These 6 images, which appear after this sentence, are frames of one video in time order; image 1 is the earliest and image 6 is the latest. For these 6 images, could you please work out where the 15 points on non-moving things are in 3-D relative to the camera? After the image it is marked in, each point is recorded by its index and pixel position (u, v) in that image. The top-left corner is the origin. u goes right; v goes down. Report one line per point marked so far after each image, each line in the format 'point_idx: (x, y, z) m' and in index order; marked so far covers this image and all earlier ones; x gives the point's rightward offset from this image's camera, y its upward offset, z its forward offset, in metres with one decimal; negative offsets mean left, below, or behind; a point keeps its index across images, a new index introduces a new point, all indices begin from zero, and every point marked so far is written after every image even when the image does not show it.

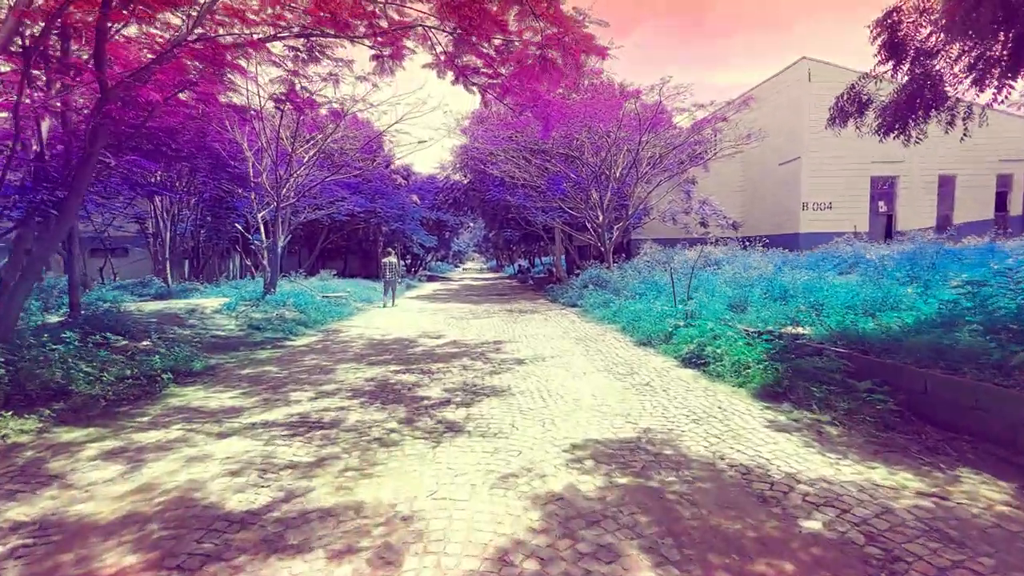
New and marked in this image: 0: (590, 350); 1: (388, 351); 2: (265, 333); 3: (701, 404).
0: (+1.3, -1.0, +8.3) m
1: (-2.2, -1.1, +8.7) m
2: (-5.0, -0.9, +10.2) m
3: (+1.9, -1.2, +5.1) m
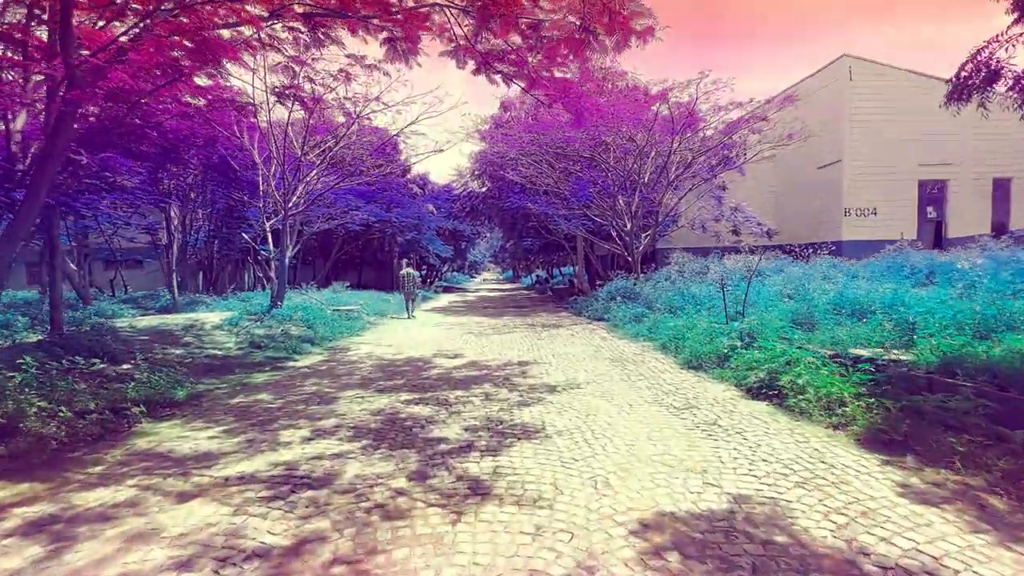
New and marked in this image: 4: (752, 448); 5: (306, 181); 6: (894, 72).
0: (+1.7, -1.2, +7.2) m
1: (-1.7, -1.3, +7.7) m
2: (-4.5, -1.2, +9.2) m
3: (+2.3, -1.3, +4.0) m
4: (+2.0, -1.3, +4.2) m
5: (-6.0, +3.1, +14.5) m
6: (+13.9, +7.9, +18.4) m
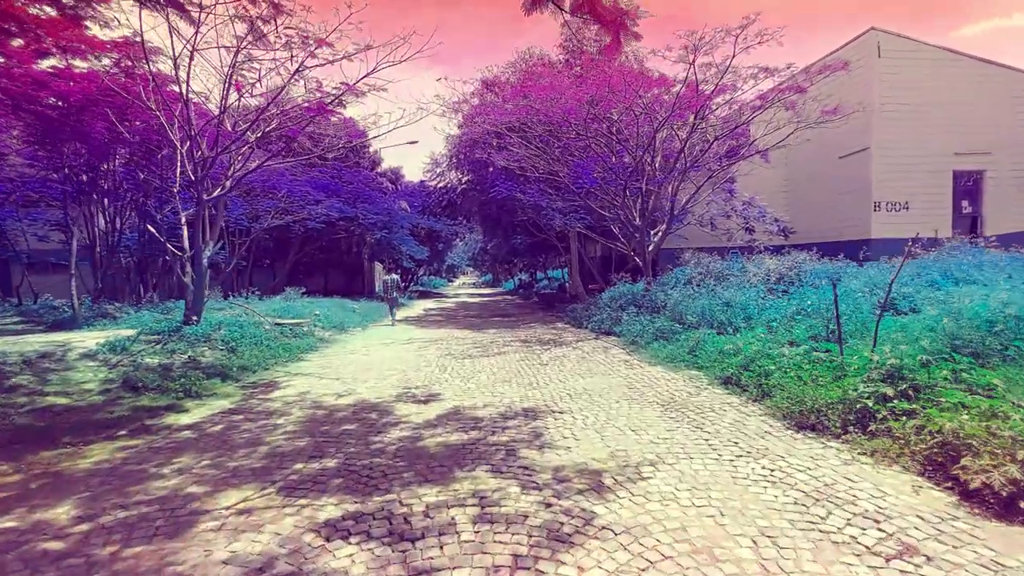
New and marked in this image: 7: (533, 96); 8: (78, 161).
0: (+1.8, -1.4, +4.4) m
1: (-1.7, -1.5, +4.7) m
2: (-4.5, -1.3, +6.2) m
3: (+2.5, -1.4, +1.2) m
4: (+2.2, -1.4, +1.4) m
5: (-6.3, +2.9, +11.4) m
6: (+13.4, +7.7, +16.2) m
7: (+0.6, +4.9, +12.7) m
8: (-12.5, +3.7, +14.4) m
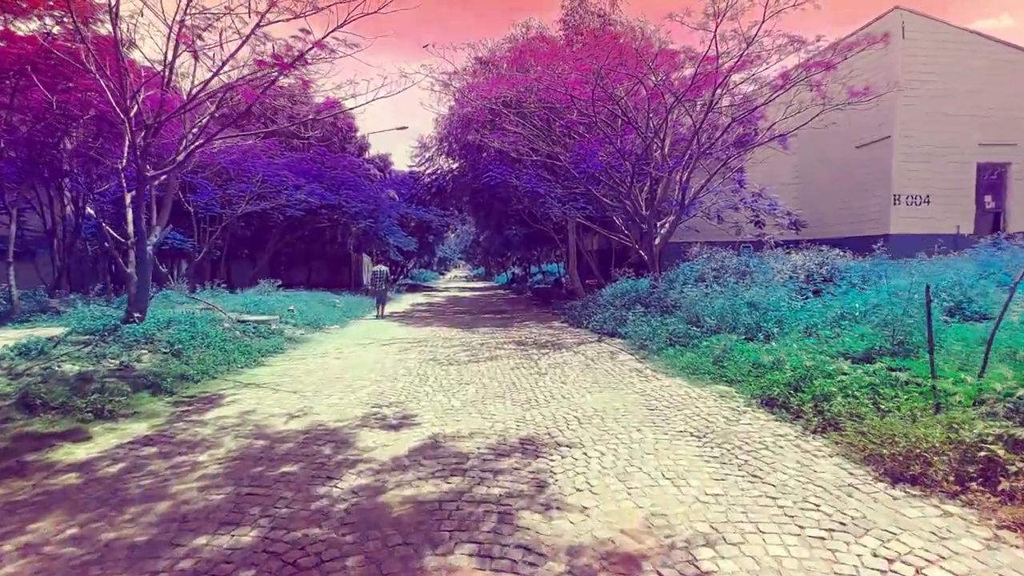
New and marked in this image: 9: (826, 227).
0: (+1.8, -1.4, +3.2) m
1: (-1.7, -1.4, +3.4) m
2: (-4.6, -1.3, +4.8) m
3: (+2.5, -1.5, 0.0) m
4: (+2.2, -1.5, +0.2) m
5: (-6.3, +3.1, +10.0) m
6: (+13.3, +7.7, +15.1) m
7: (+0.5, +5.0, +11.4) m
8: (-12.6, +3.9, +13.0) m
9: (+11.2, +2.1, +17.8) m
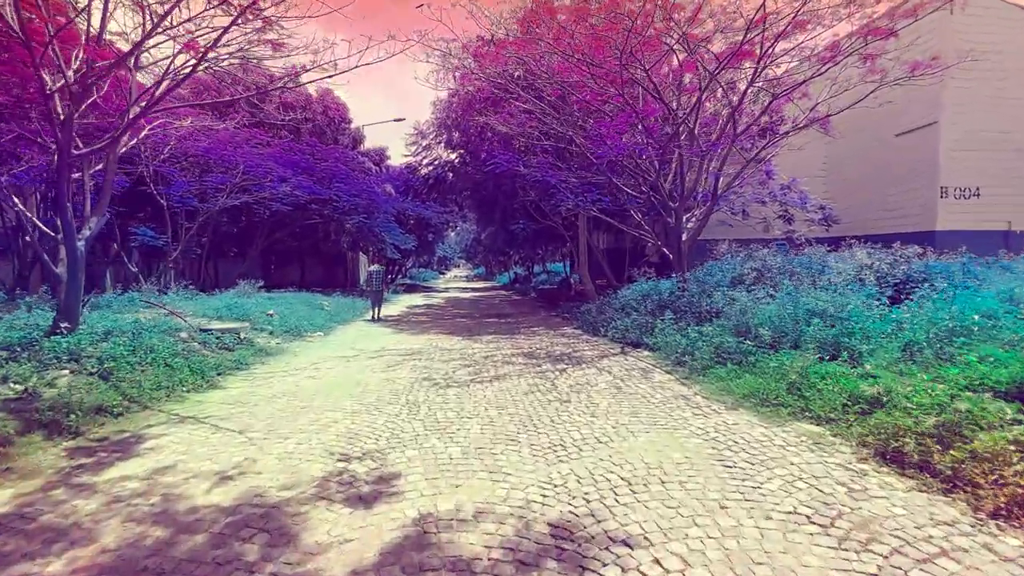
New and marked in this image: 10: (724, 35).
0: (+1.9, -1.4, +1.6) m
1: (-1.6, -1.5, +1.9) m
2: (-4.4, -1.3, +3.3) m
3: (+2.6, -1.6, -1.5) m
4: (+2.4, -1.6, -1.3) m
5: (-6.2, +3.0, +8.5) m
6: (+13.5, +7.7, +13.5) m
7: (+0.7, +5.0, +9.9) m
8: (-12.4, +3.9, +11.4) m
9: (+11.4, +2.1, +16.3) m
10: (+4.1, +4.9, +9.8) m
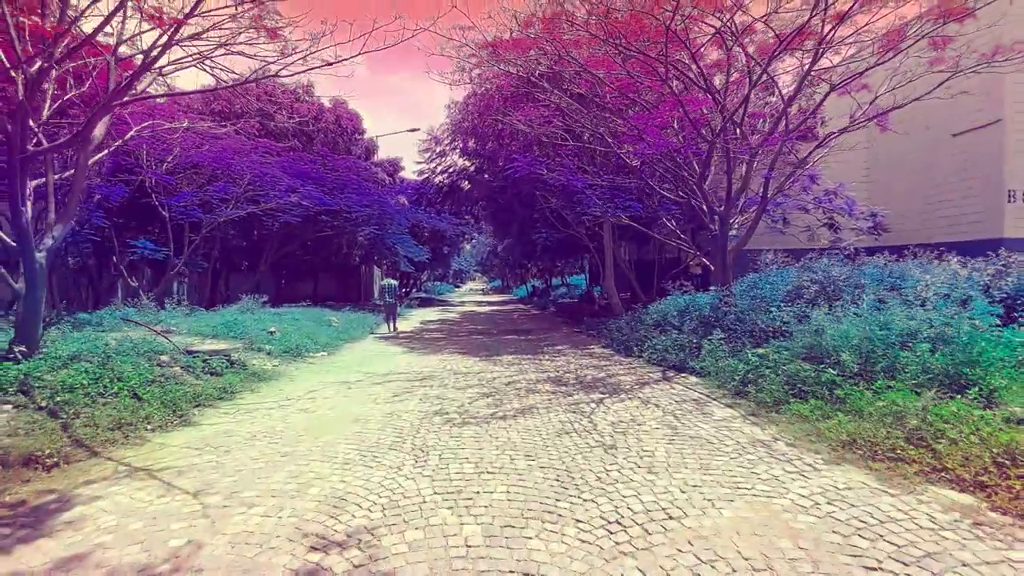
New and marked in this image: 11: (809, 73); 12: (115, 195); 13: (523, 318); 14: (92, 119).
0: (+2.1, -1.5, +0.4) m
1: (-1.4, -1.6, +0.8) m
2: (-4.2, -1.4, +2.3) m
3: (+2.7, -1.5, -2.7) m
4: (+2.4, -1.5, -2.6) m
5: (-5.8, +2.8, +7.6) m
6: (+14.0, +7.4, +12.2) m
7: (+1.1, +4.7, +8.9) m
8: (-12.0, +3.5, +10.8) m
9: (+12.0, +1.7, +14.9) m
10: (+4.5, +4.7, +8.6) m
11: (+5.1, +3.8, +8.8) m
12: (-11.1, +2.6, +14.0) m
13: (+0.5, -1.2, +19.9) m
14: (-5.3, +2.1, +6.4) m
